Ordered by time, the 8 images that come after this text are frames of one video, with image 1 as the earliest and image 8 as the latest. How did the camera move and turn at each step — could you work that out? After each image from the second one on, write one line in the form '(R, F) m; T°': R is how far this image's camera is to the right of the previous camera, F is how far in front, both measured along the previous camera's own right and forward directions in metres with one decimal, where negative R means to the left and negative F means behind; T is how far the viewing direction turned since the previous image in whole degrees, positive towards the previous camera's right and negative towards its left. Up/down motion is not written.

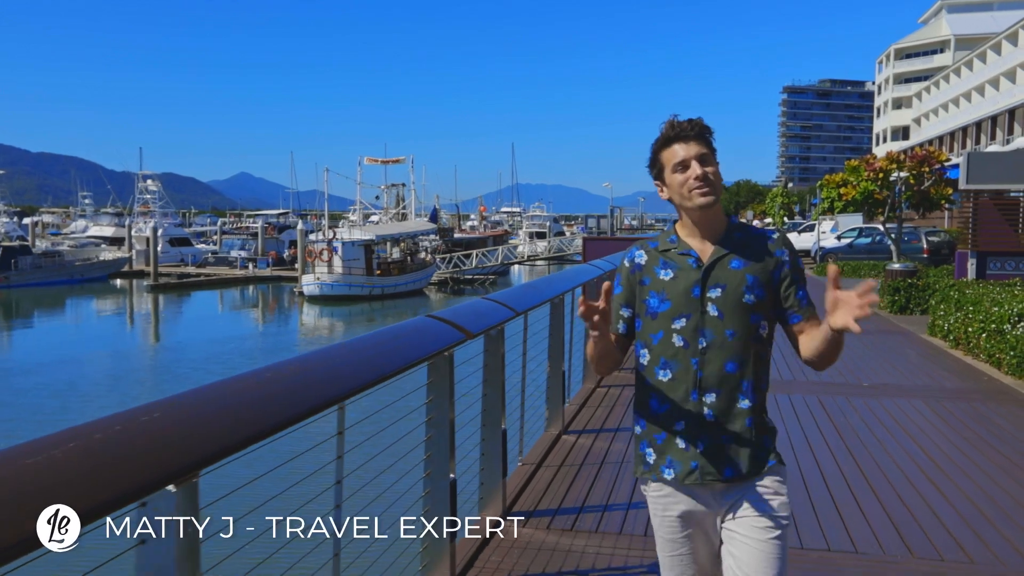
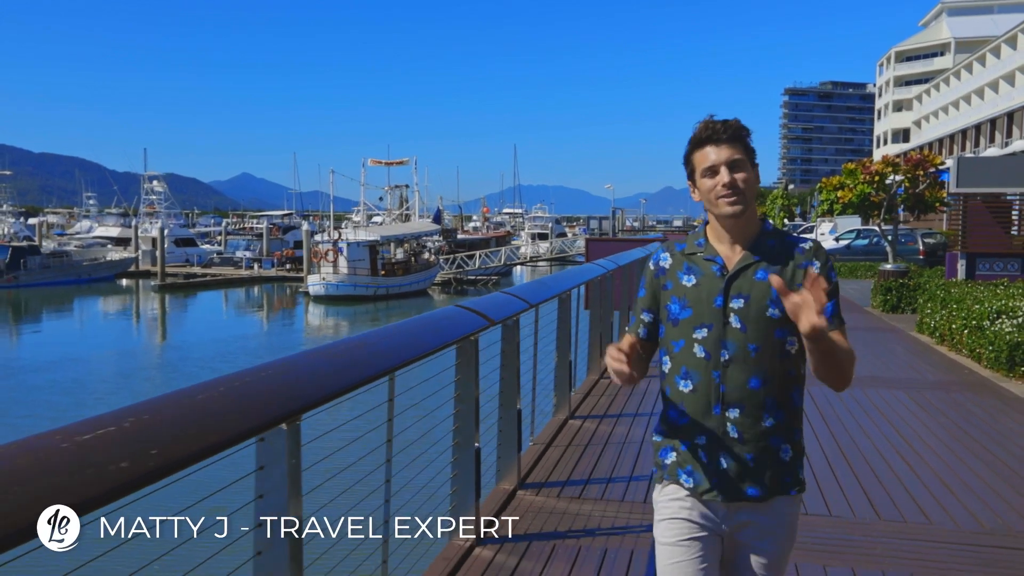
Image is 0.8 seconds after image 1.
(-0.1, -0.6) m; 0°
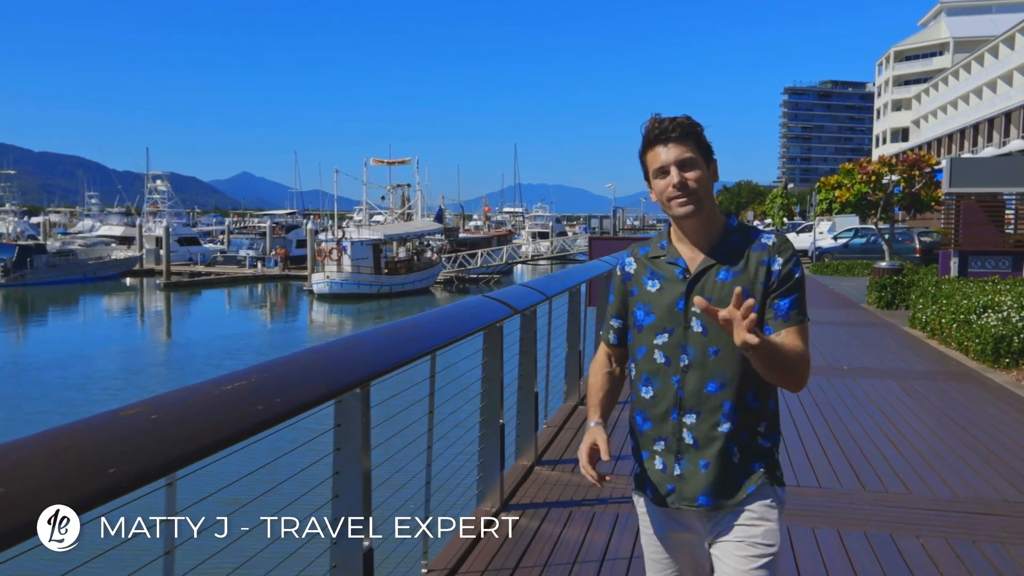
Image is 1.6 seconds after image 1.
(-0.1, -0.5) m; 0°
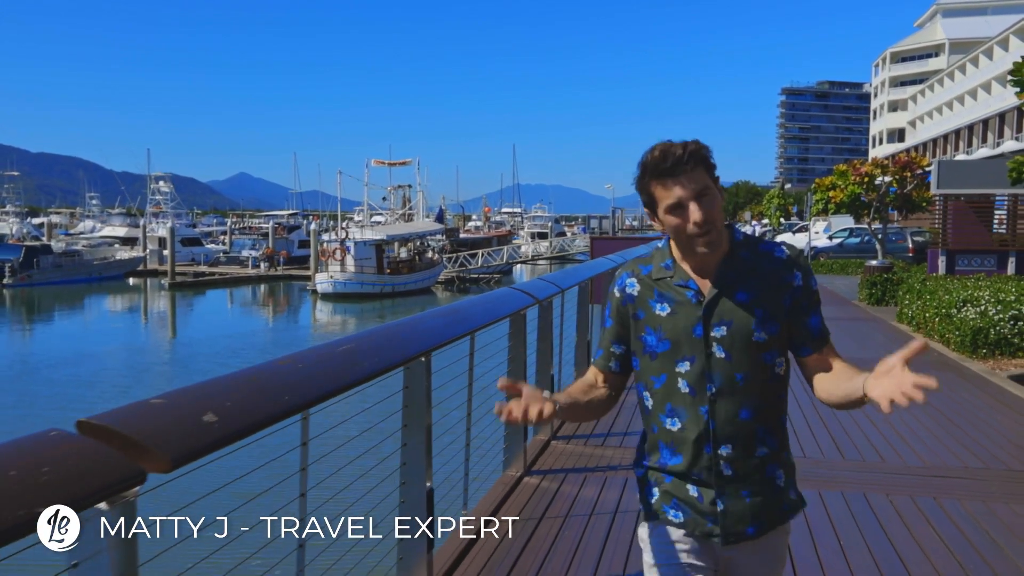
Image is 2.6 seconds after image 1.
(-0.1, -0.7) m; 0°
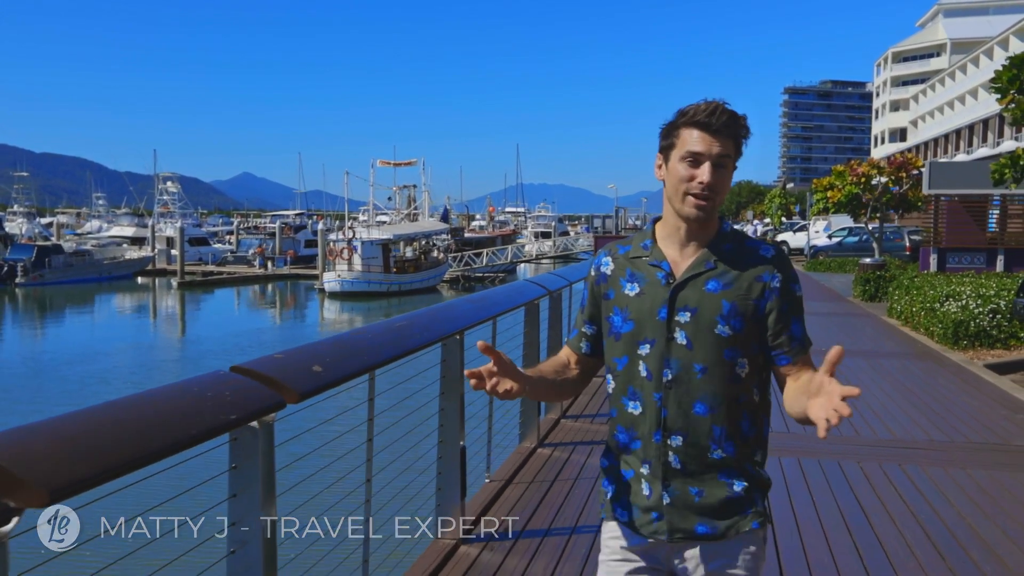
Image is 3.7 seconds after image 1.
(-0.1, -0.7) m; 0°
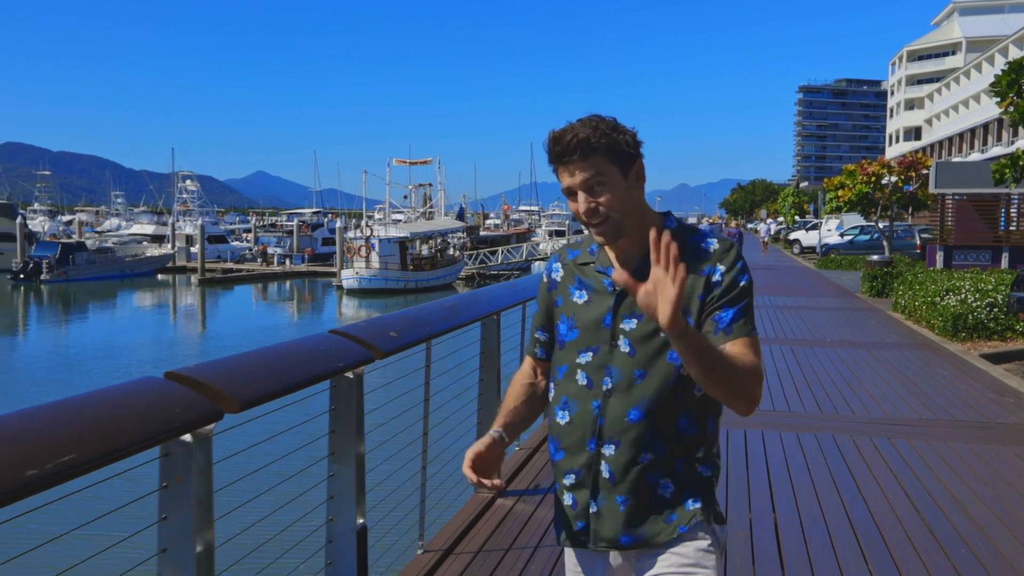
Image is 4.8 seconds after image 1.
(-0.1, -0.7) m; -1°
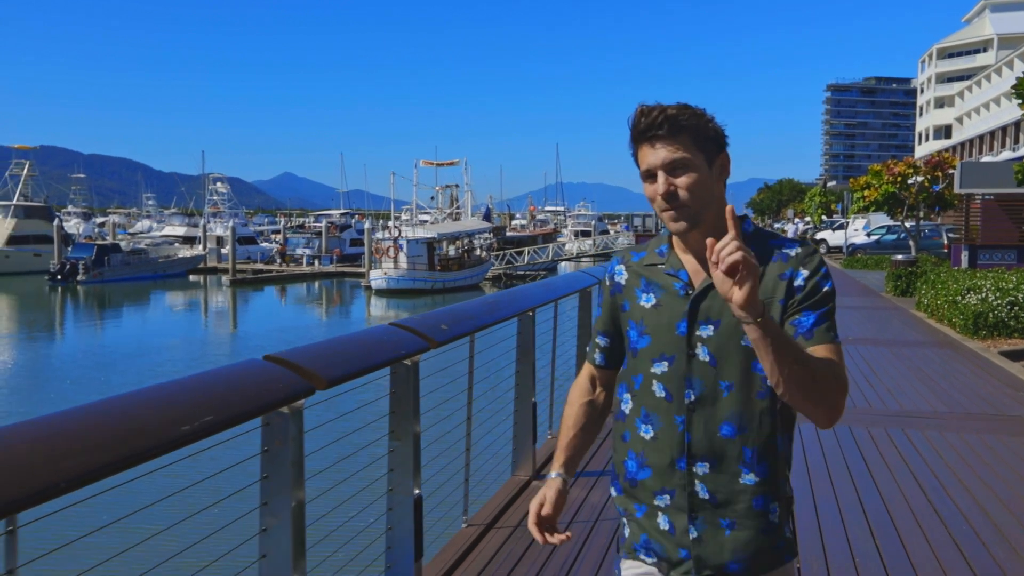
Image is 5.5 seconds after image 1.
(0.0, -0.4) m; -2°
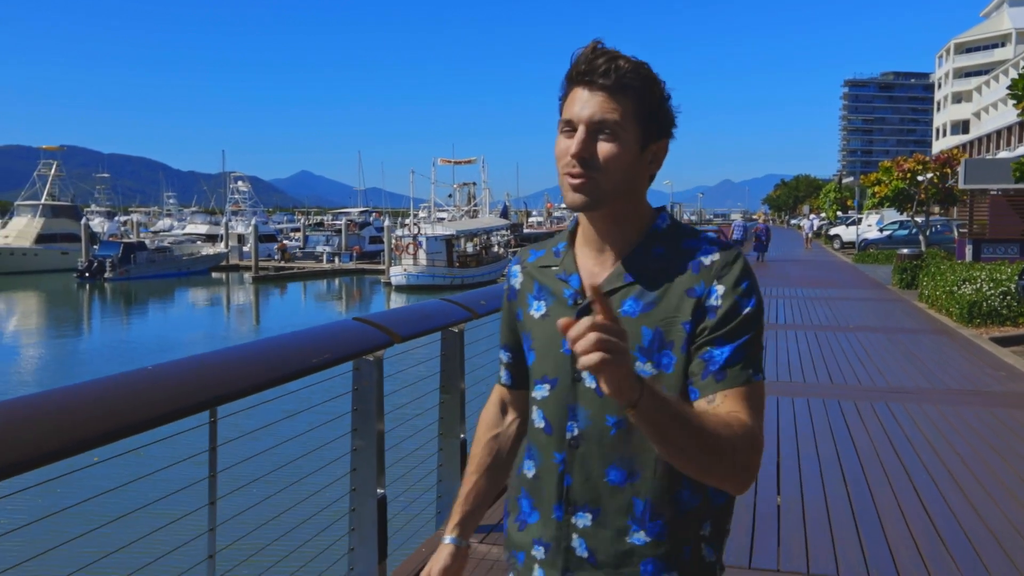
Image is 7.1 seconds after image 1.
(-0.1, -0.8) m; -1°
